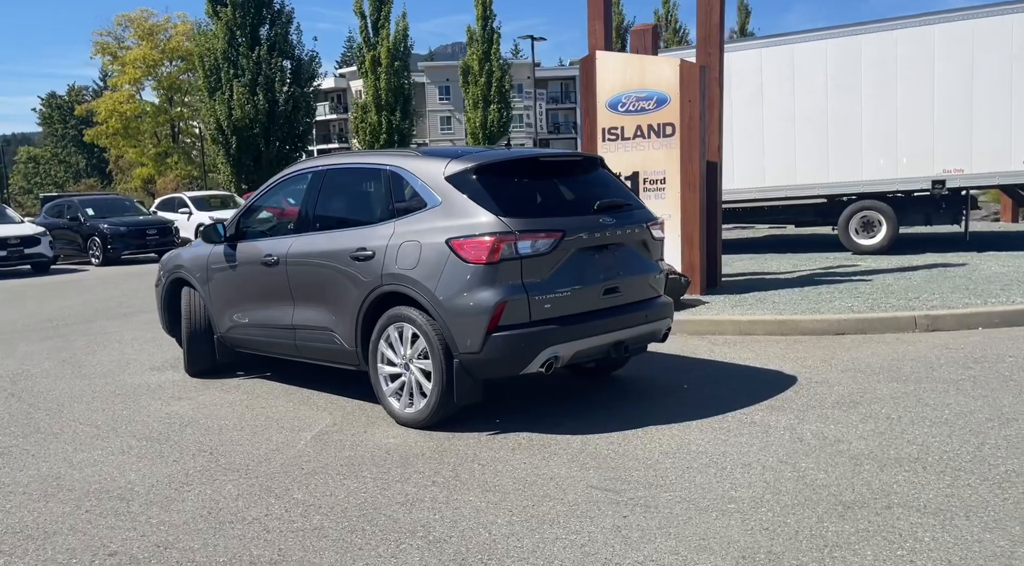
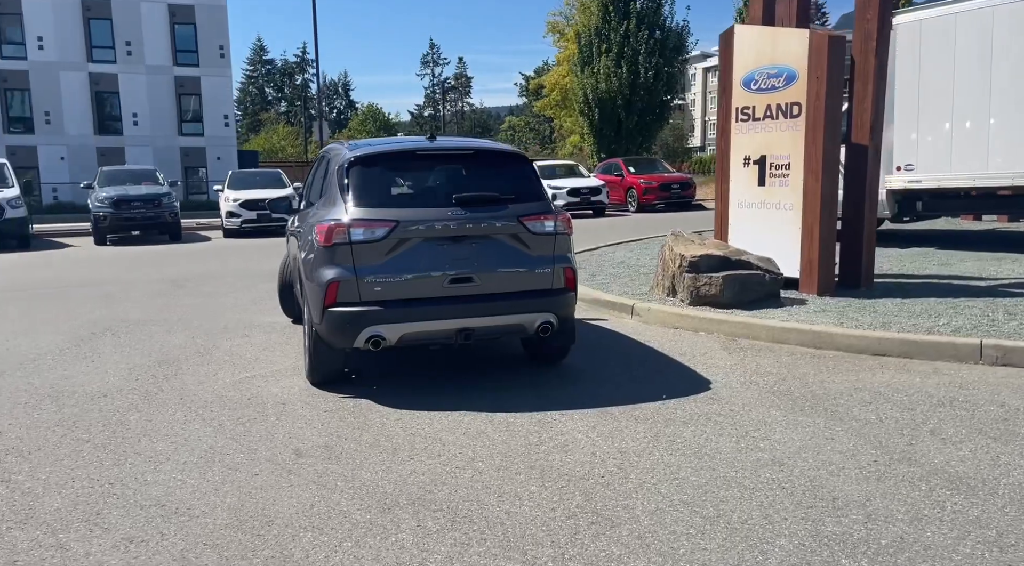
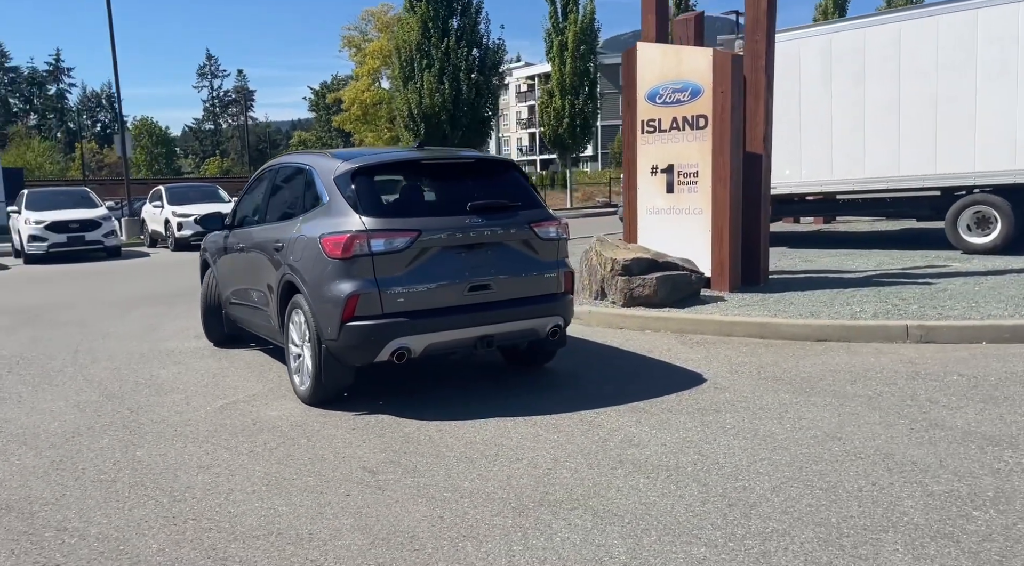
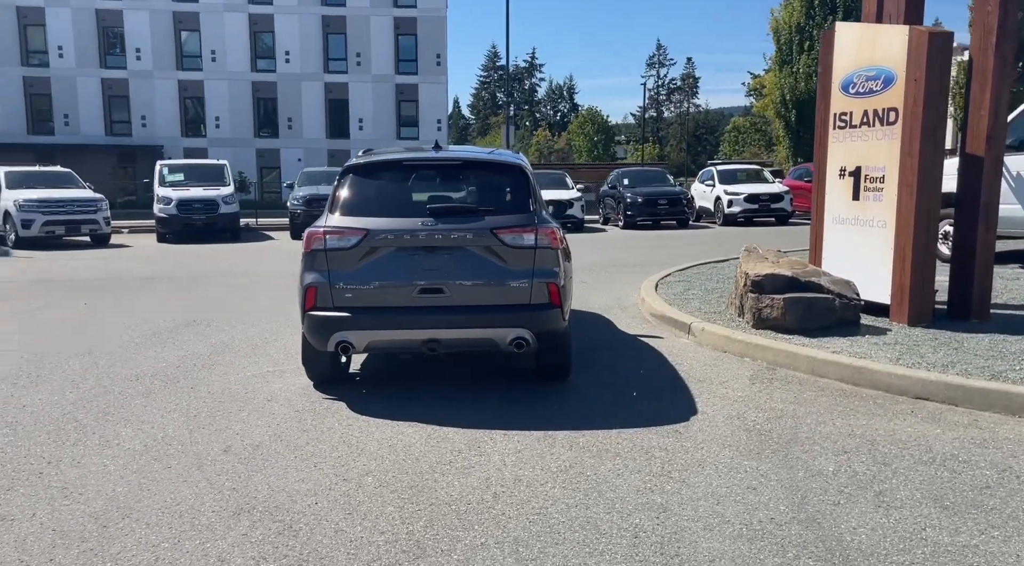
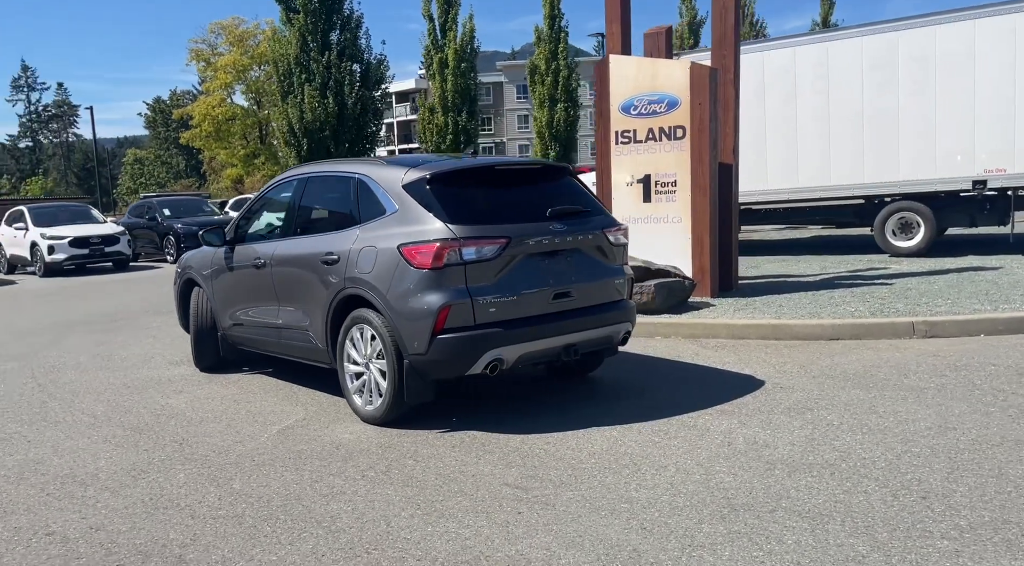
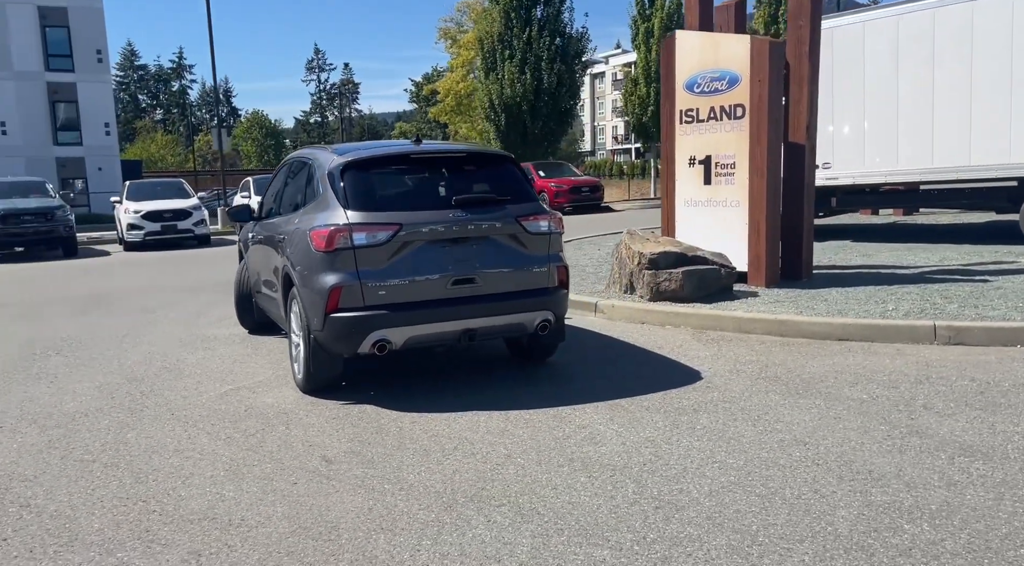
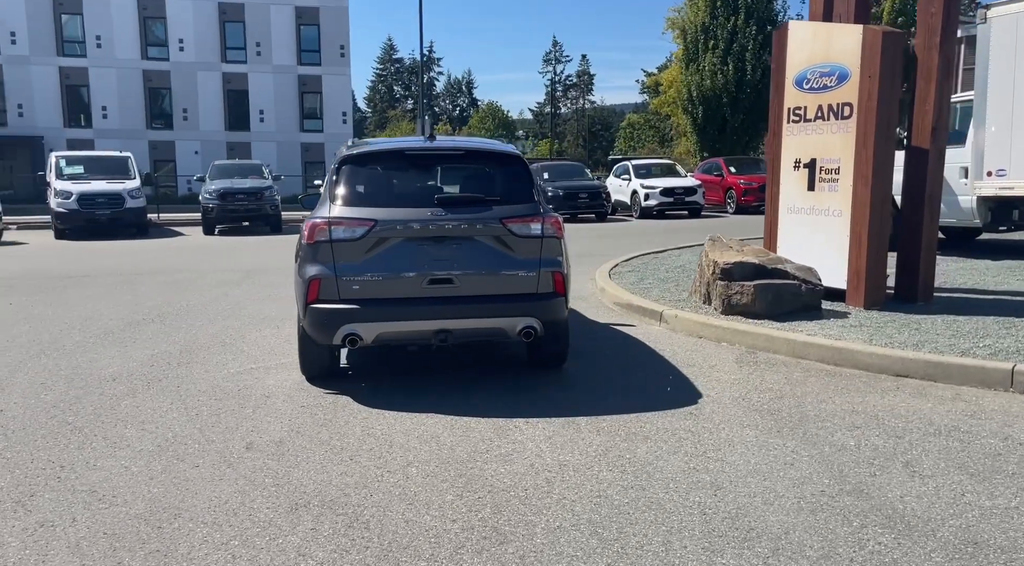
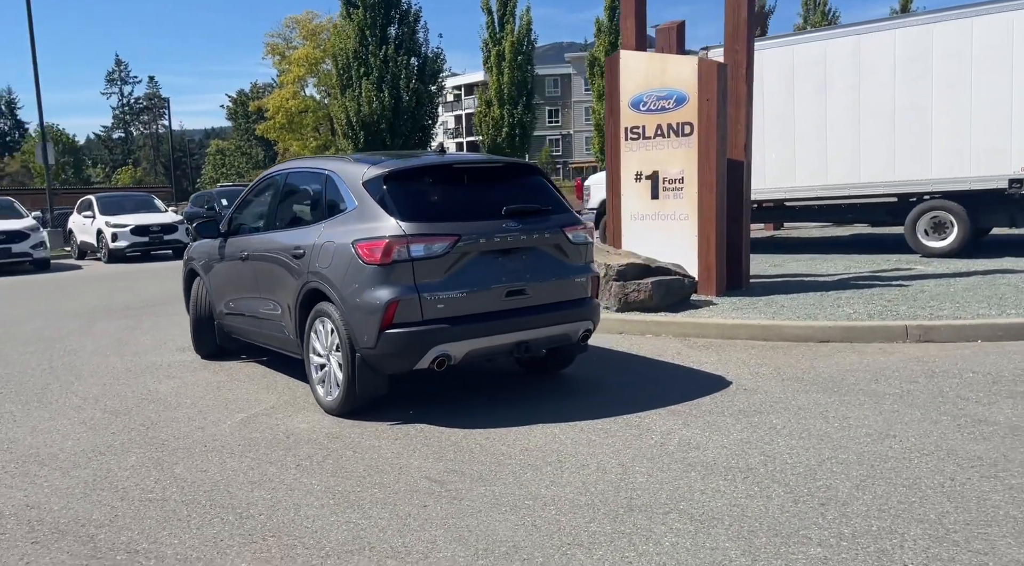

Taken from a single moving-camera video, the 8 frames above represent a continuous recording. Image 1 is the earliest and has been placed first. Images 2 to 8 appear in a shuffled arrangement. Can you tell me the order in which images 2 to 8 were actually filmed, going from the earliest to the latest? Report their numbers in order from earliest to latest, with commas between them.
5, 8, 3, 6, 2, 7, 4
